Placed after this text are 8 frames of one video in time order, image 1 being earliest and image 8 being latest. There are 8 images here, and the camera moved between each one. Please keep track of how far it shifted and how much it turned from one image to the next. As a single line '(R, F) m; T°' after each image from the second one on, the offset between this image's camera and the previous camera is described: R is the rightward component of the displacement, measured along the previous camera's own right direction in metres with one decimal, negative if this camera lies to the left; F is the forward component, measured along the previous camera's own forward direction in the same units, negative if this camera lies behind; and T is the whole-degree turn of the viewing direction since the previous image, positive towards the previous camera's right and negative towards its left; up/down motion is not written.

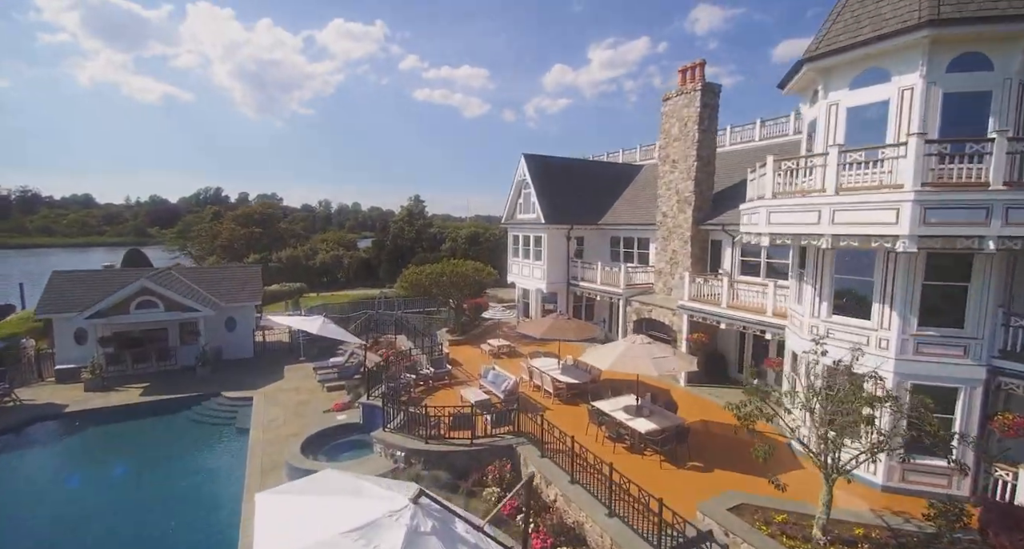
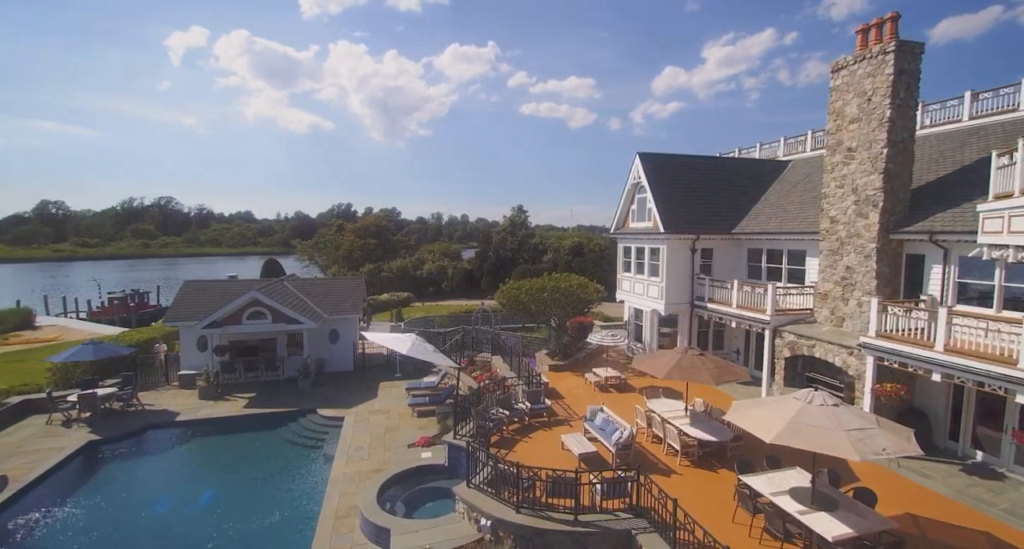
(-0.3, +2.7) m; -12°
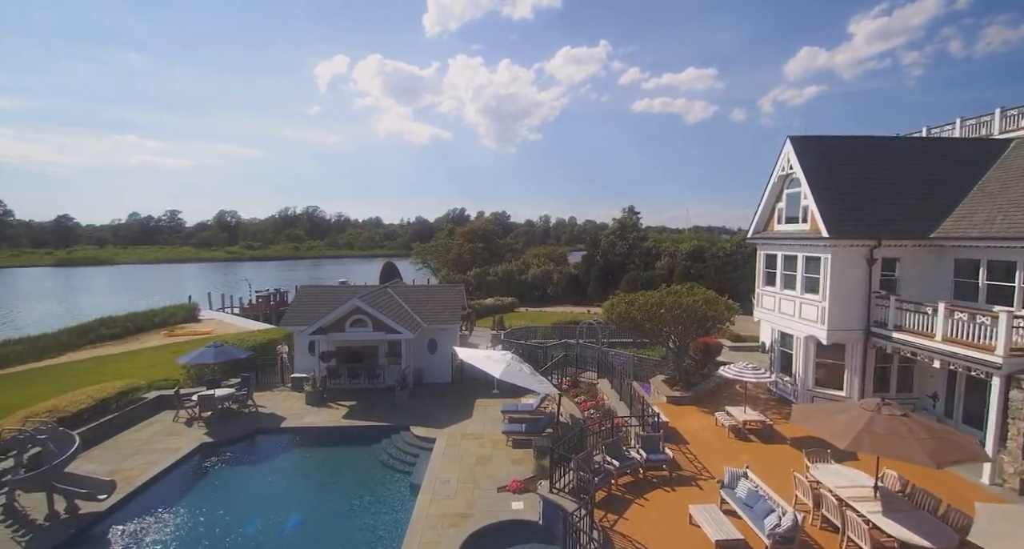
(-0.1, +2.5) m; -12°
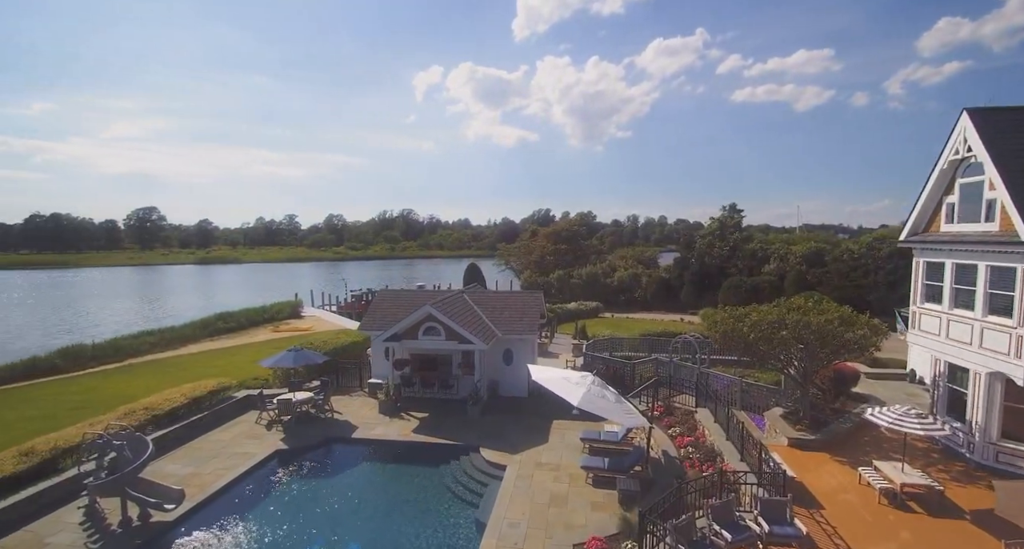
(+0.1, +2.2) m; -10°
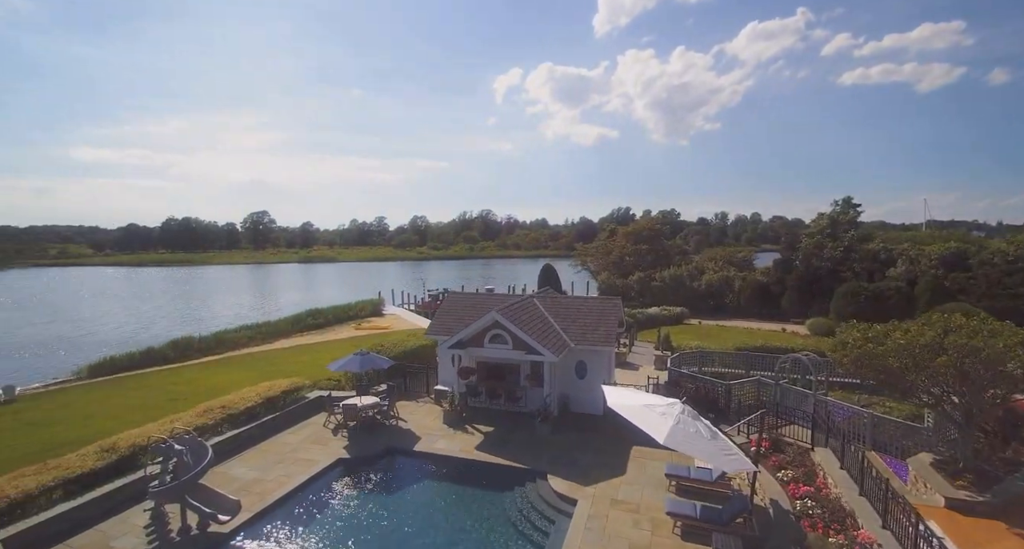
(+0.1, +1.9) m; -9°
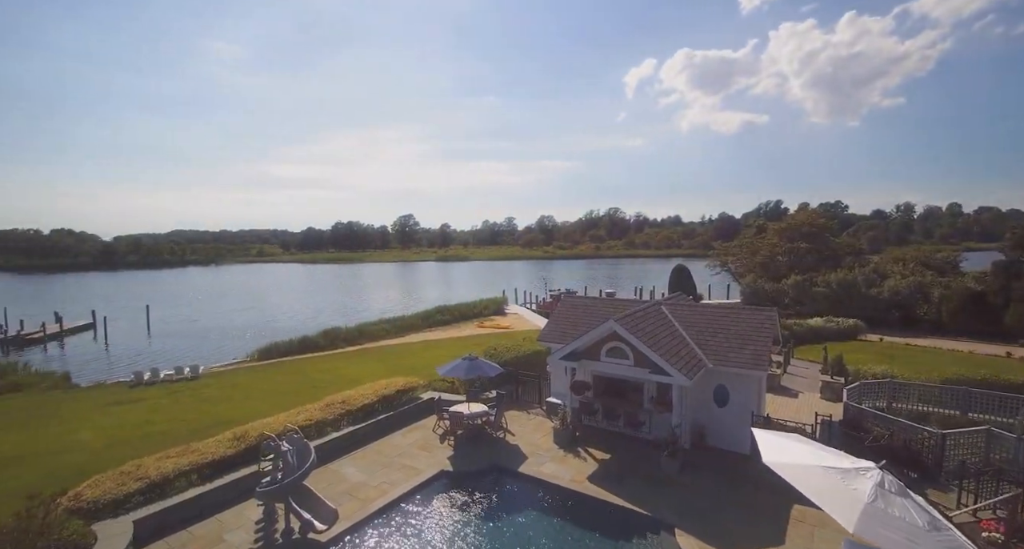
(+0.2, +2.3) m; -15°
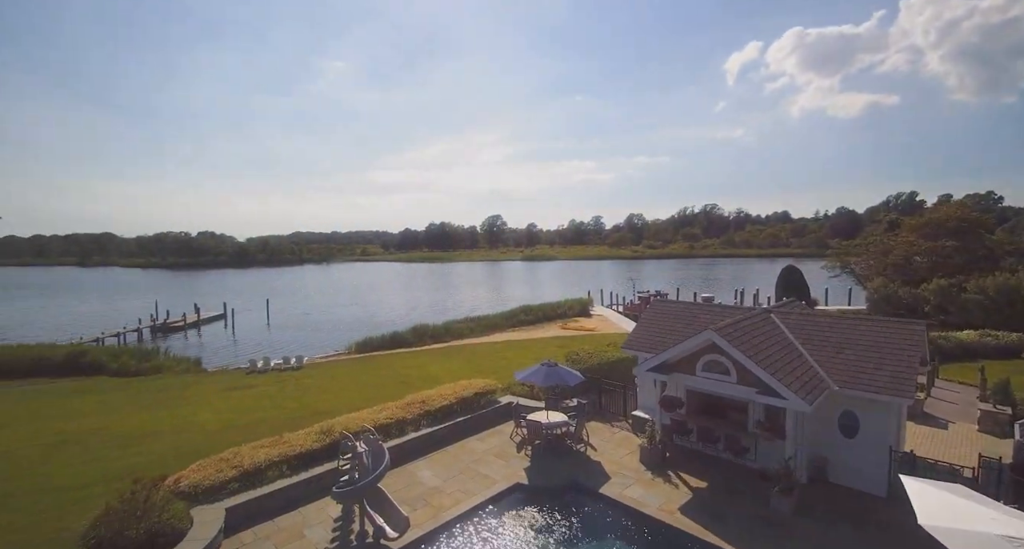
(+0.2, +1.2) m; -10°
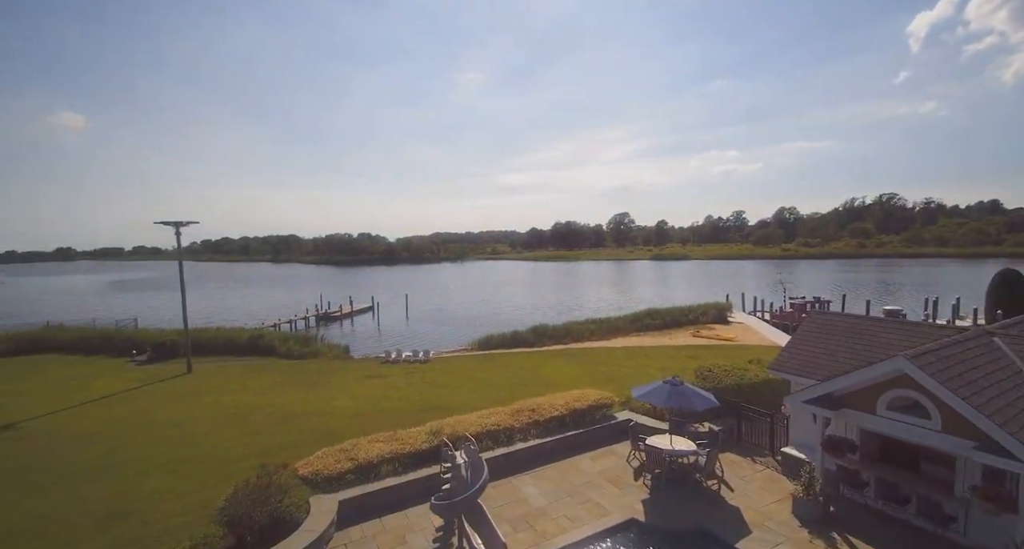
(+0.3, +1.7) m; -15°
